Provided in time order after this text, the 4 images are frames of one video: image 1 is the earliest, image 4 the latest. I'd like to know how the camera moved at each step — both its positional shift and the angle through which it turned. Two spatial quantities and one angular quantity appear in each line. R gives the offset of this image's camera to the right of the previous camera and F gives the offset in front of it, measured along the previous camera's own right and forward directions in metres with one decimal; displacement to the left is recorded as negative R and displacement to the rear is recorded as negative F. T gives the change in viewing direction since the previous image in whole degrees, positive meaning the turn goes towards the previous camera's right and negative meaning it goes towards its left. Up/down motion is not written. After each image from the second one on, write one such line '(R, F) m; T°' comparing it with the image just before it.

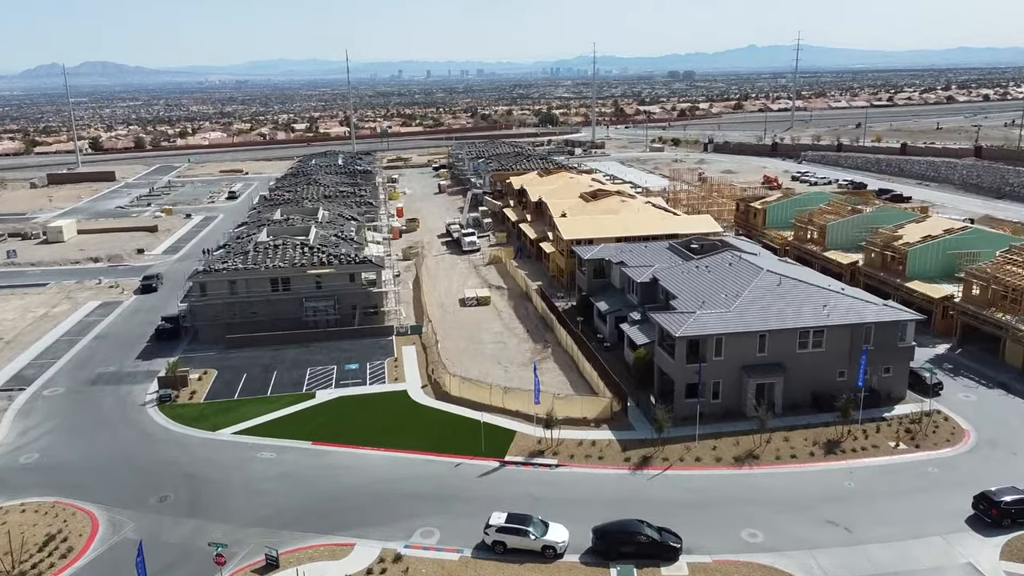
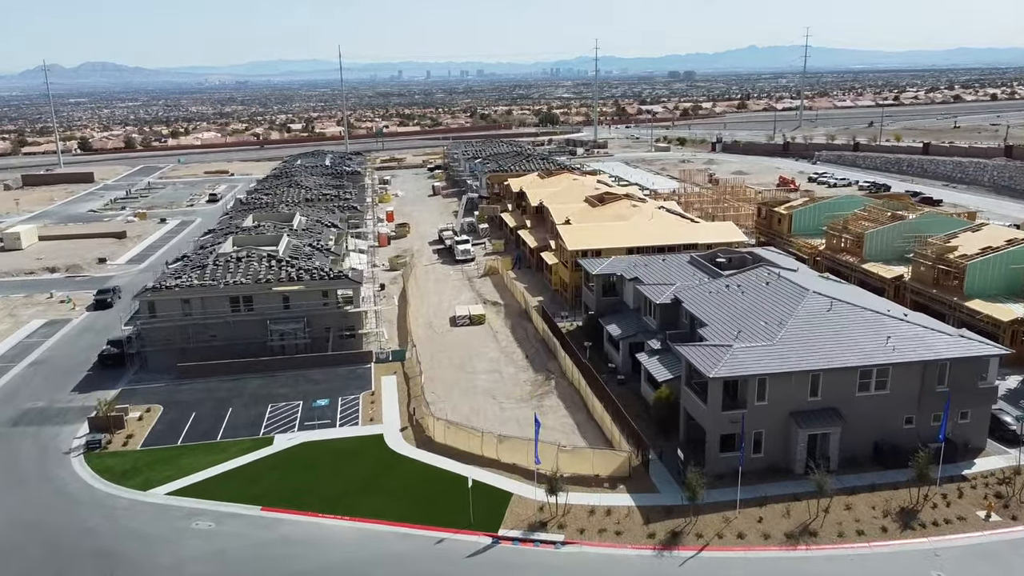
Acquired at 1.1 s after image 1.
(+0.2, +6.2) m; 0°
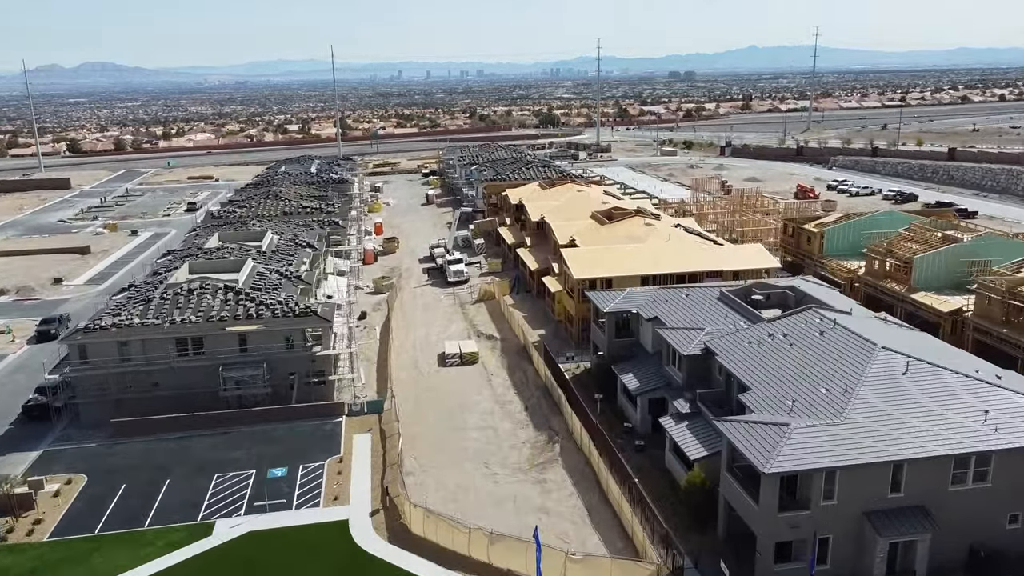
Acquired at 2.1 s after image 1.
(+0.2, +6.1) m; 0°
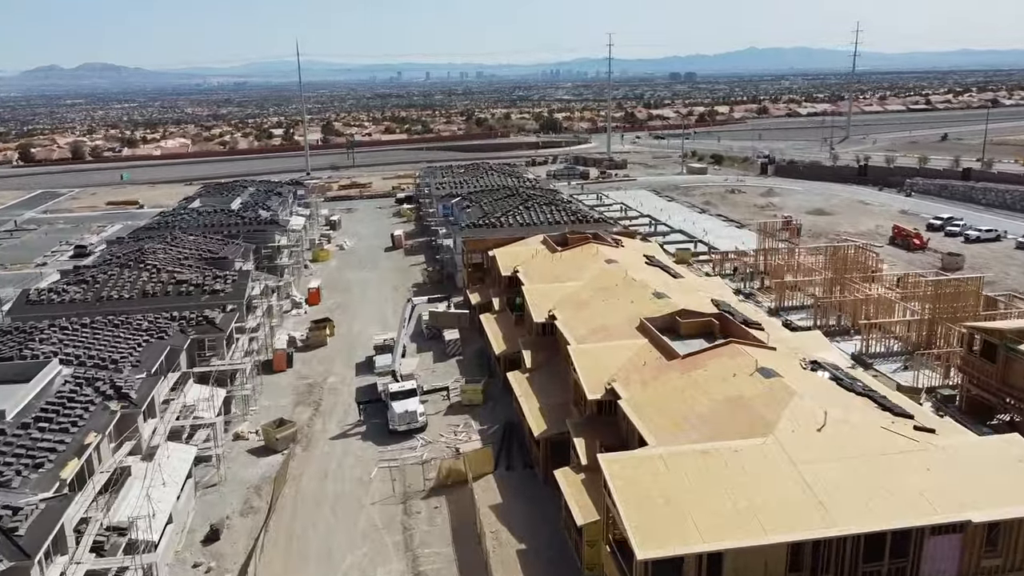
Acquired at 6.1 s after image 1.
(+0.5, +22.9) m; 0°
